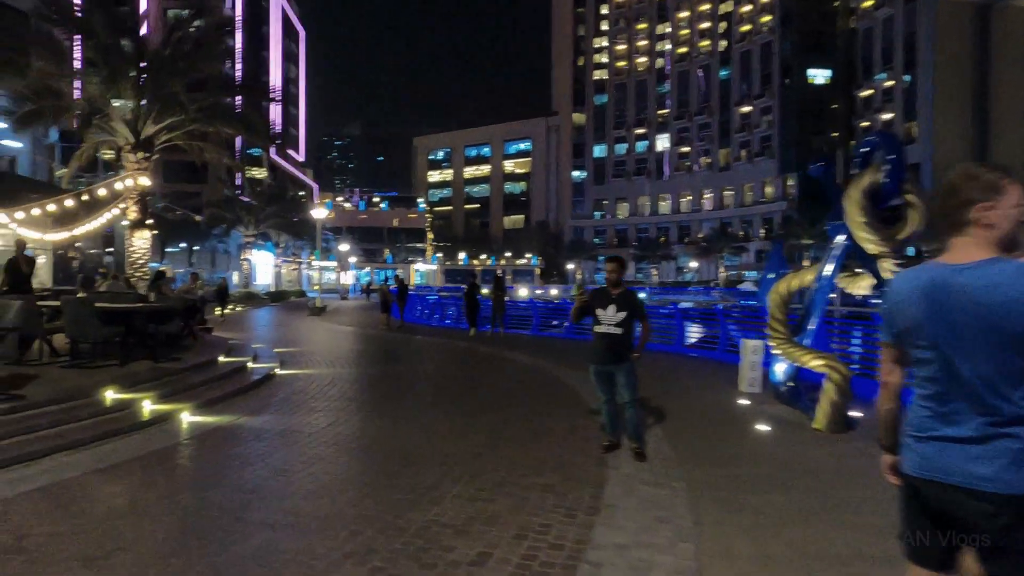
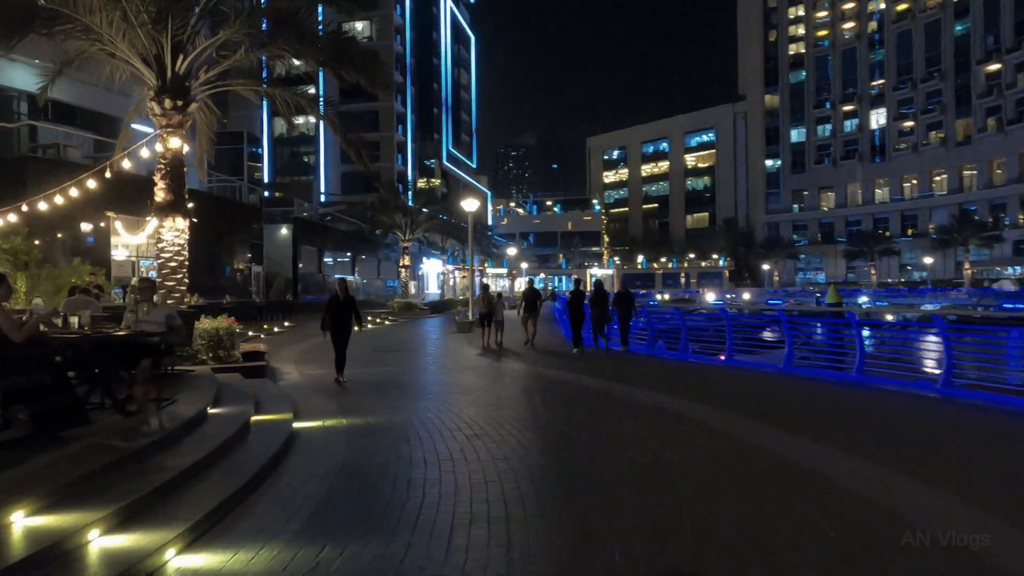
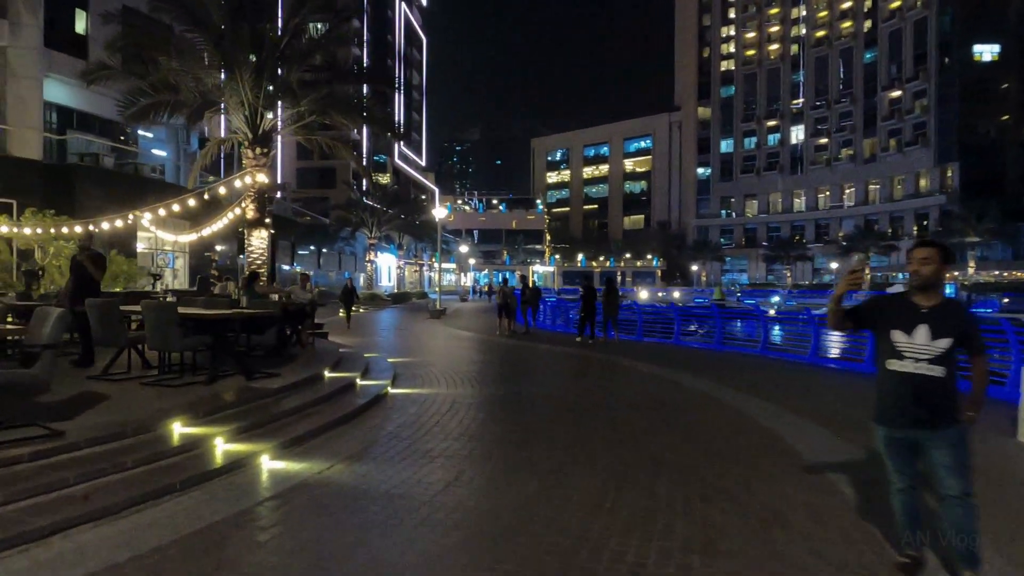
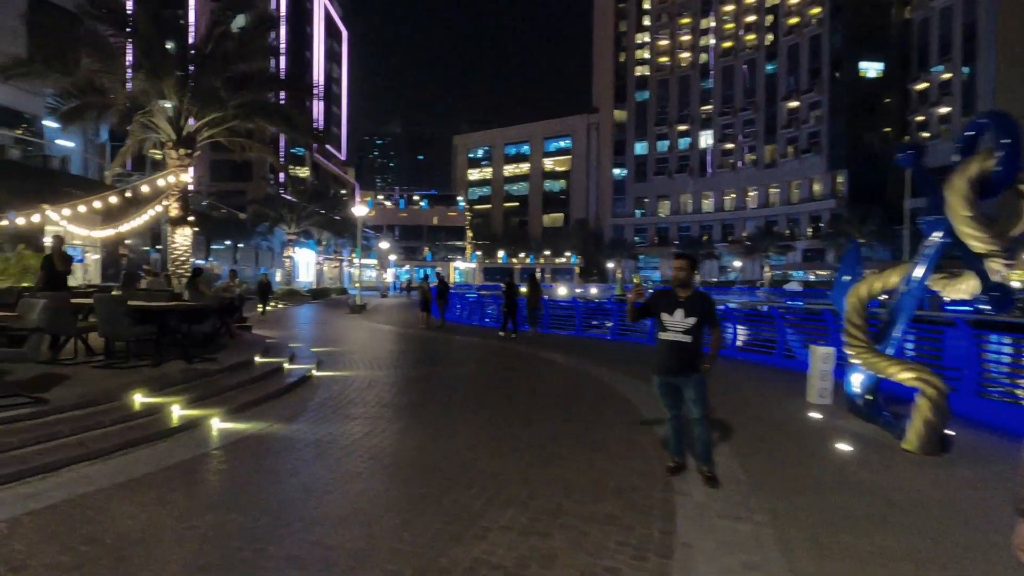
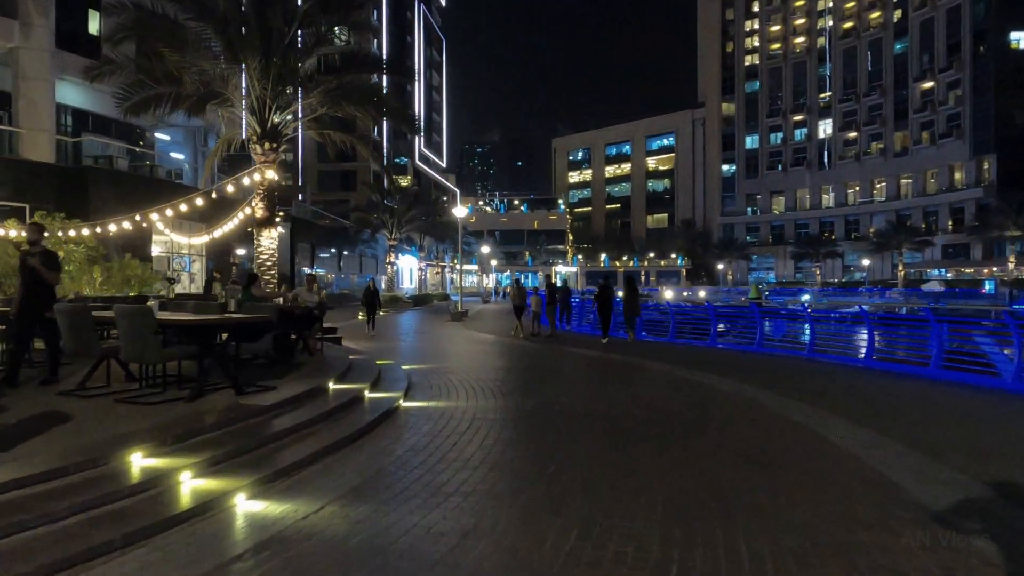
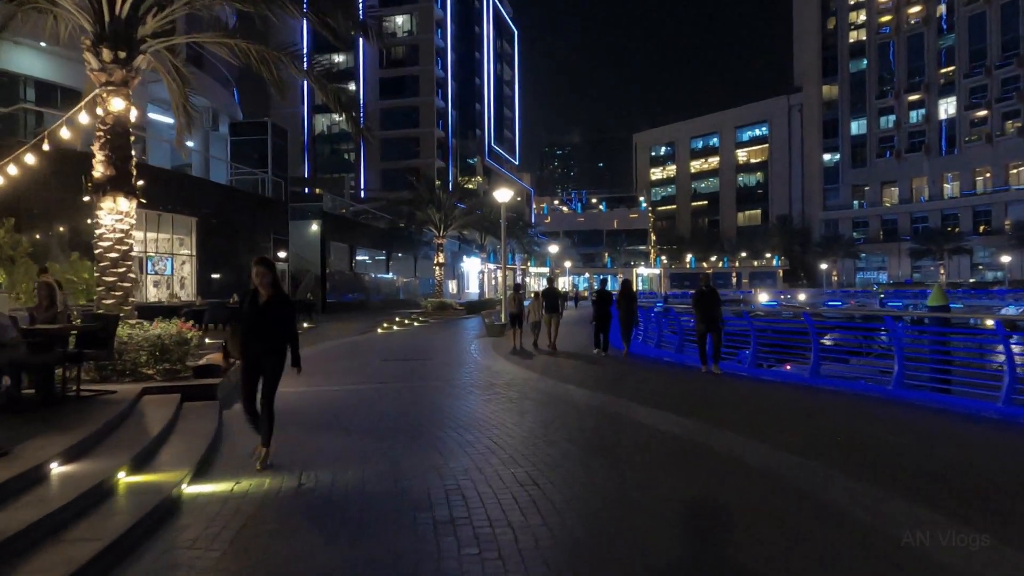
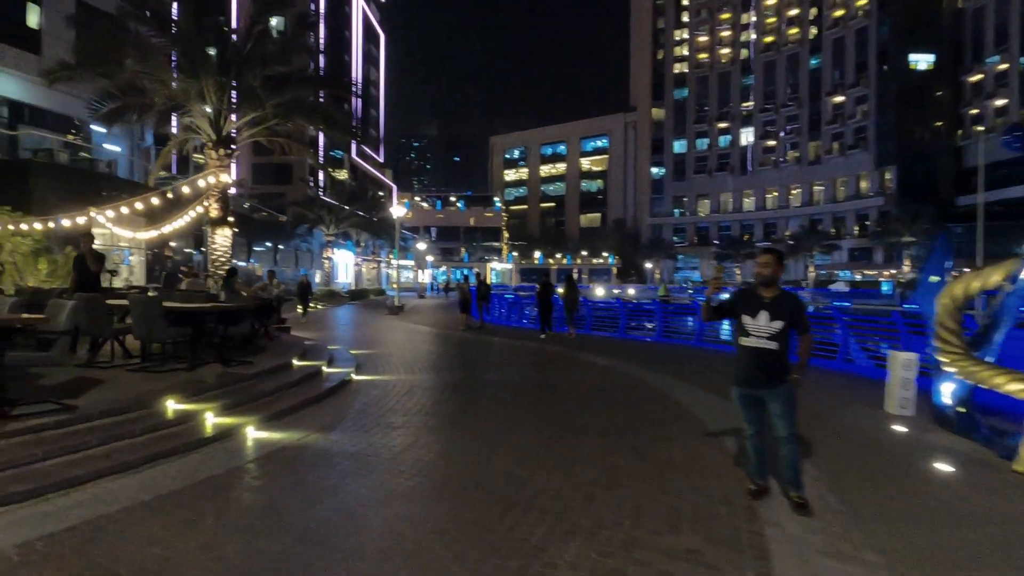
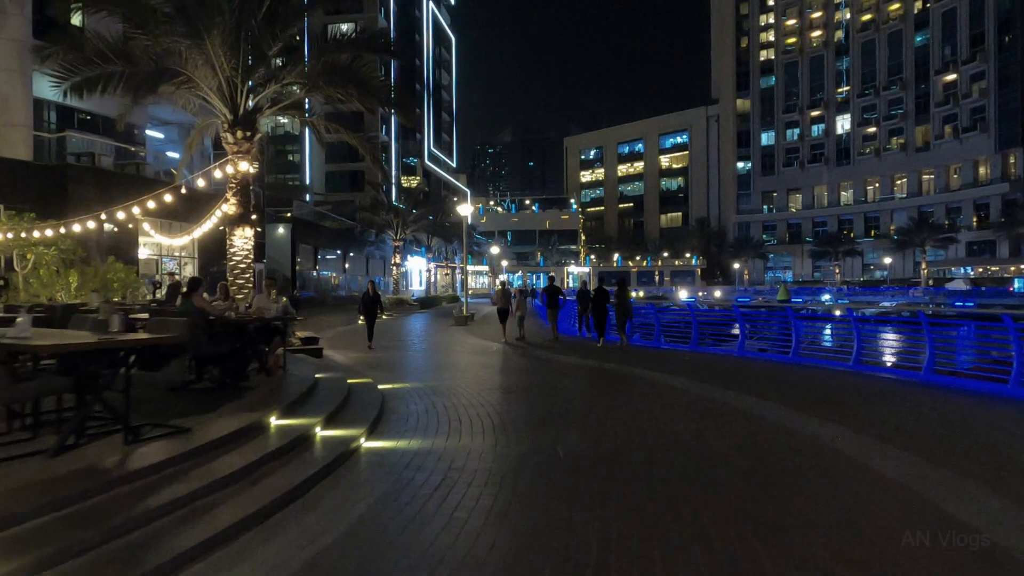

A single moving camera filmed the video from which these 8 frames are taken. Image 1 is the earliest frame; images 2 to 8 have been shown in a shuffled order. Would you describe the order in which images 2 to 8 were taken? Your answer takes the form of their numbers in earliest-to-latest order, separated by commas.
4, 7, 3, 5, 8, 2, 6
